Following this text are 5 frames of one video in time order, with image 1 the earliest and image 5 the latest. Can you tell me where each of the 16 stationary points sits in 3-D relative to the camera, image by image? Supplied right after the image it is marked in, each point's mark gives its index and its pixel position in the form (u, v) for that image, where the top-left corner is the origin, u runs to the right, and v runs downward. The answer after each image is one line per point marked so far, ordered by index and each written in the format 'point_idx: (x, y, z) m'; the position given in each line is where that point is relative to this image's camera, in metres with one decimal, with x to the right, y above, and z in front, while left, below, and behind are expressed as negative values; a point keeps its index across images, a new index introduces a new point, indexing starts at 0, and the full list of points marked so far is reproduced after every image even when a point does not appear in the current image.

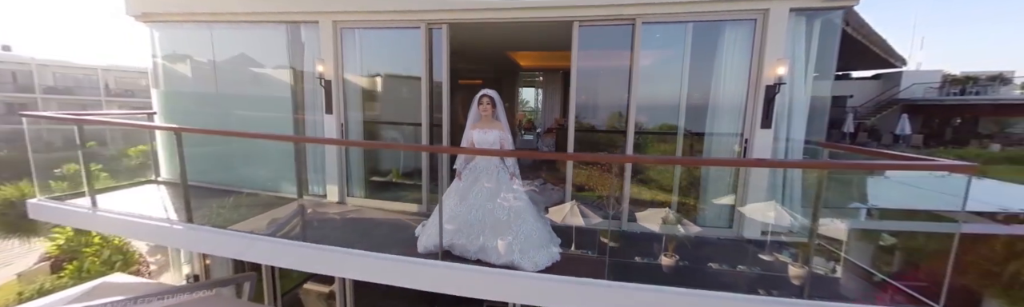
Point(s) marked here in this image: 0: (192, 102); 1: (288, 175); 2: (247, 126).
0: (-4.3, +0.7, +4.1) m
1: (-2.9, -0.3, +3.9) m
2: (-3.4, +0.4, +4.0) m
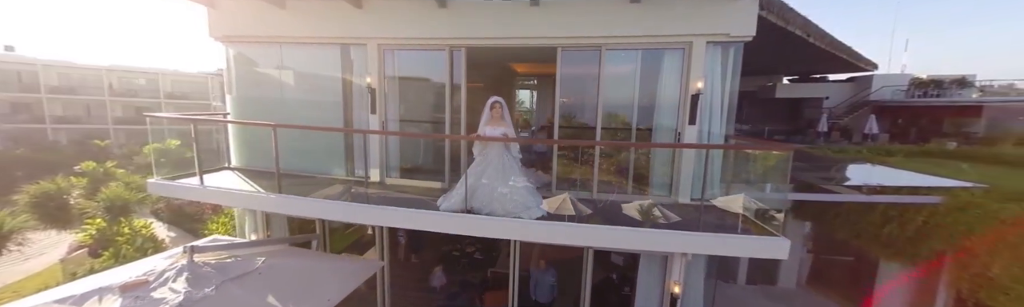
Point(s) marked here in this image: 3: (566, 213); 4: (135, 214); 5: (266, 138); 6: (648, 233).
0: (-4.3, +0.8, +5.1) m
1: (-2.9, -0.1, +5.0) m
2: (-3.4, +0.5, +5.0) m
3: (+0.7, -0.8, +3.6) m
4: (-15.5, -2.4, +12.4) m
5: (-4.1, +0.3, +5.1) m
6: (+1.5, -0.8, +3.4) m
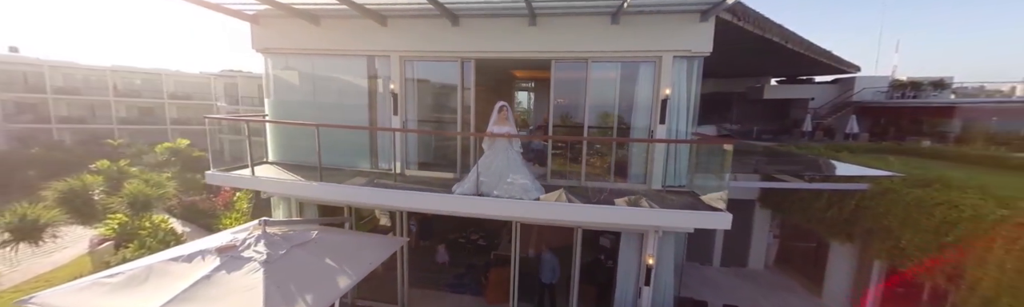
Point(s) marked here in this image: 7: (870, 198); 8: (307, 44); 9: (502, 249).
0: (-4.2, +0.9, +5.9) m
1: (-2.8, 0.0, +5.8) m
2: (-3.4, +0.6, +5.8) m
3: (+0.7, -0.7, +4.4) m
4: (-15.5, -2.4, +13.1) m
5: (-4.1, +0.3, +5.9) m
6: (+1.5, -0.8, +4.2) m
7: (+5.9, -0.7, +5.0) m
8: (-3.8, +2.0, +5.6) m
9: (-0.2, -1.9, +5.6) m
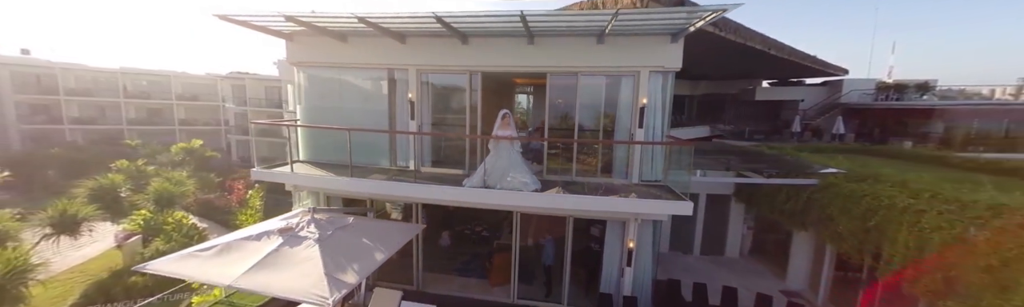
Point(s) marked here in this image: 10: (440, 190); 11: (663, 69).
0: (-4.2, +0.9, +6.7) m
1: (-2.8, 0.0, +6.6) m
2: (-3.4, +0.6, +6.6) m
3: (+0.7, -0.7, +5.2) m
4: (-15.5, -2.4, +13.9) m
5: (-4.1, +0.4, +6.7) m
6: (+1.5, -0.8, +5.0) m
7: (+5.9, -0.7, +5.8) m
8: (-3.8, +2.0, +6.4) m
9: (-0.2, -1.8, +6.5) m
10: (-1.3, -0.7, +5.4) m
11: (+2.7, +1.5, +5.4) m
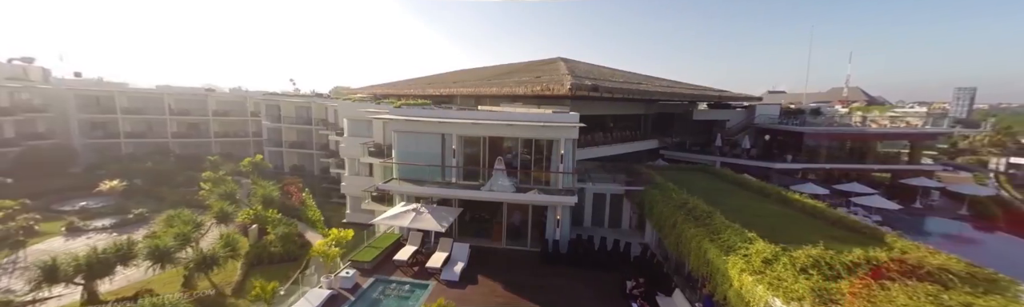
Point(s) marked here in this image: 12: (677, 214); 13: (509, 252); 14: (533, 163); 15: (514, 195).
0: (-4.6, 0.0, +13.1) m
1: (-3.2, -1.0, +13.0) m
2: (-3.8, -0.4, +13.1) m
3: (+0.4, -1.6, +11.8) m
4: (-16.1, -3.4, +20.0) m
5: (-4.5, -0.6, +13.1) m
6: (+1.2, -1.7, +11.6) m
7: (+5.6, -1.6, +12.6) m
8: (-4.2, +1.1, +12.8) m
9: (-0.6, -2.8, +13.0) m
10: (-1.7, -1.6, +11.9) m
11: (+2.3, +0.6, +12.0) m
12: (+5.3, -1.9, +9.6) m
13: (-0.1, -4.2, +12.7) m
14: (+0.9, -0.5, +12.5) m
15: (+0.2, -1.7, +11.7) m
